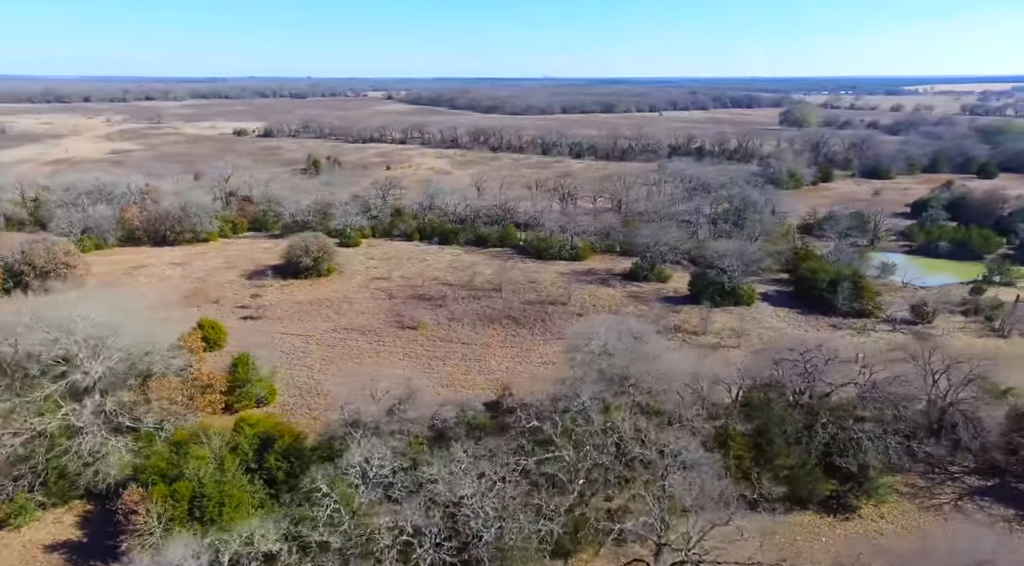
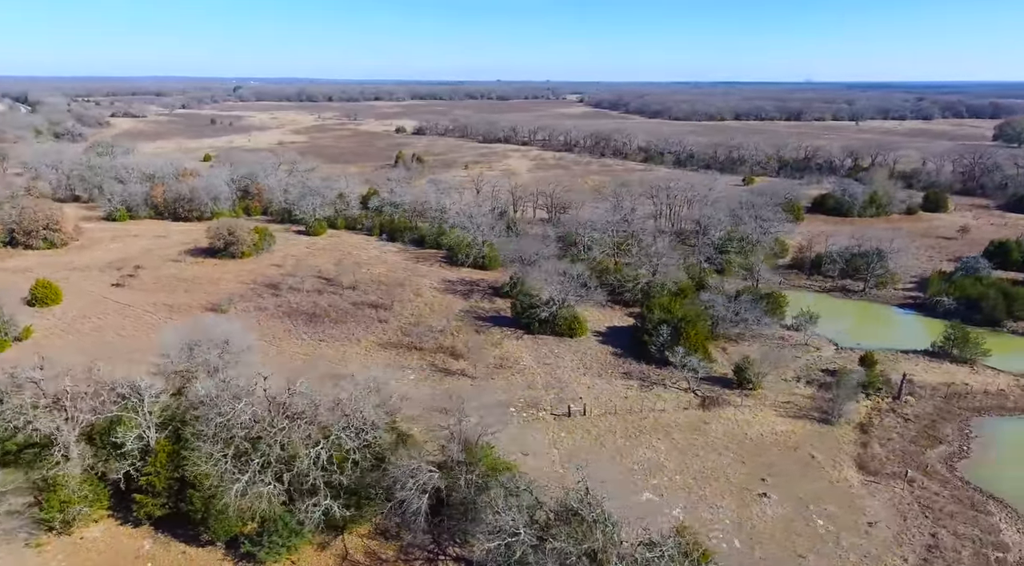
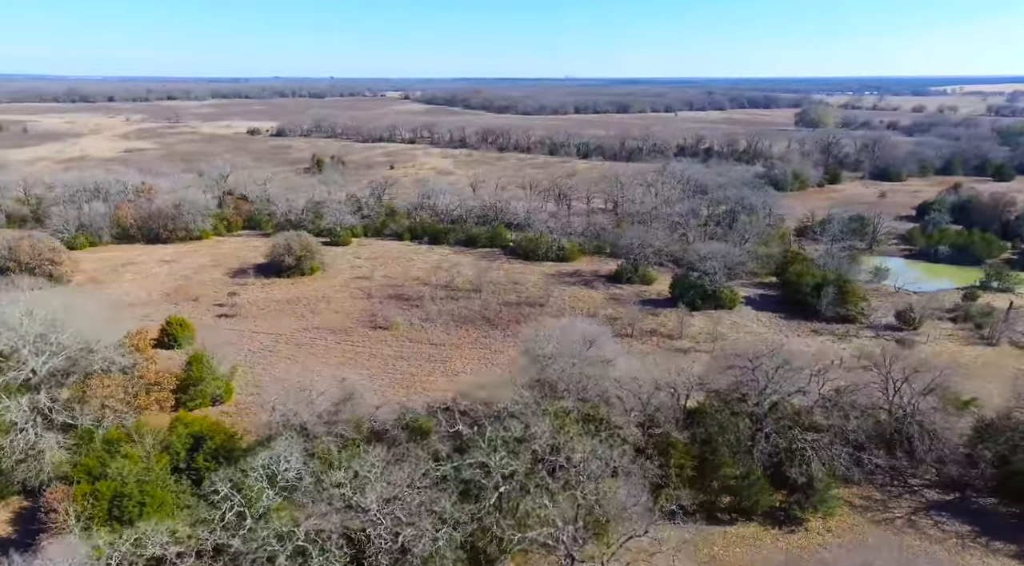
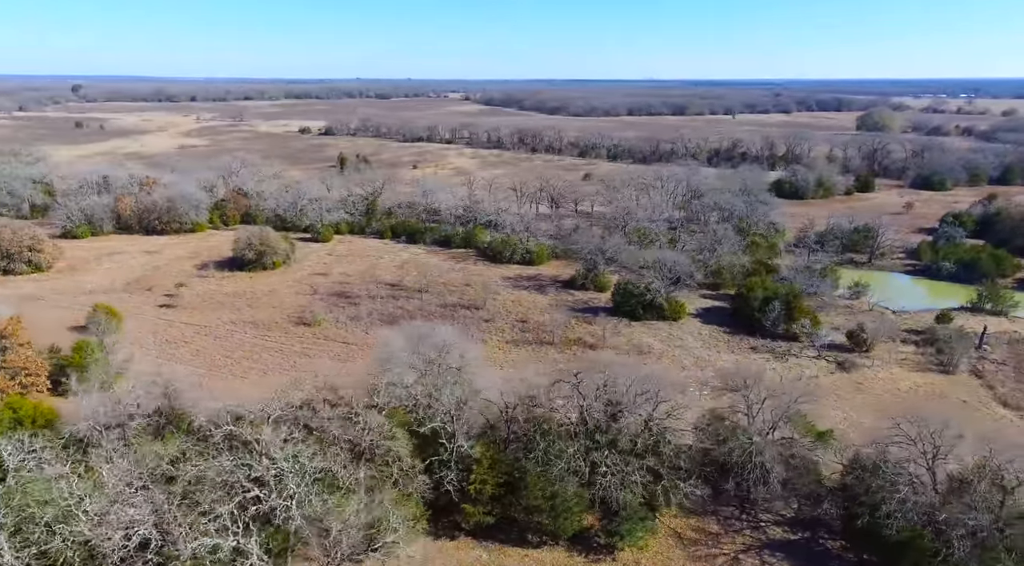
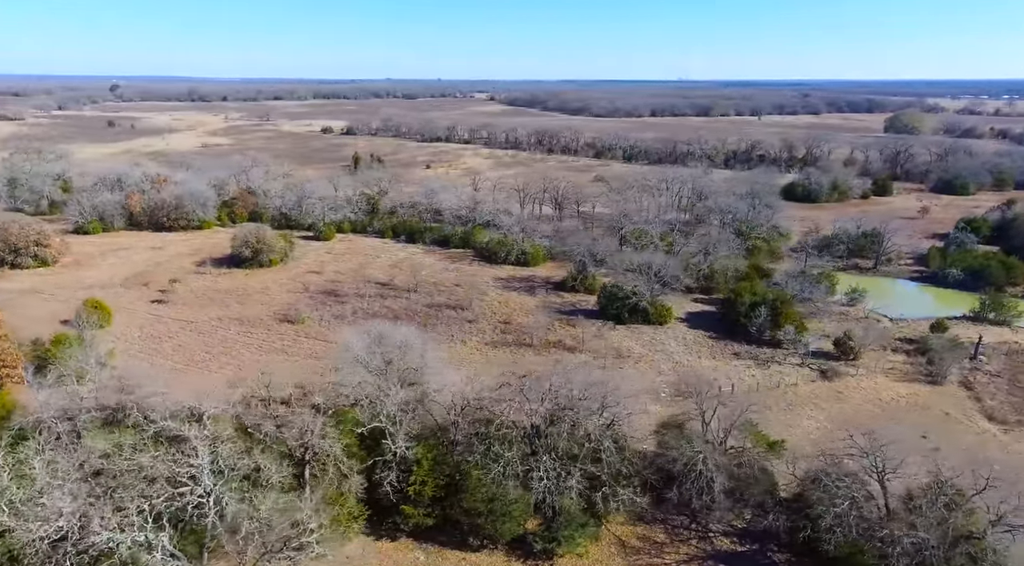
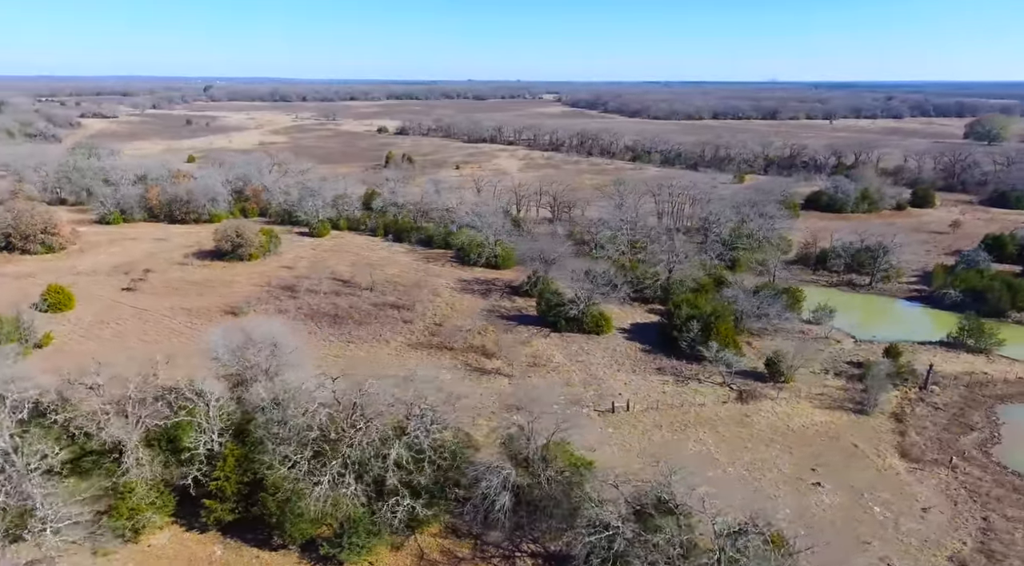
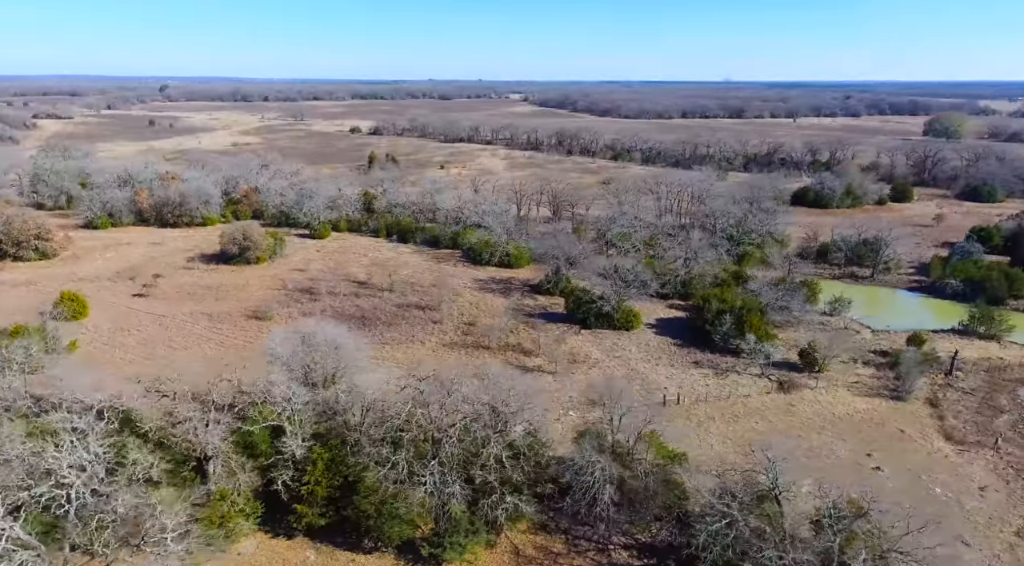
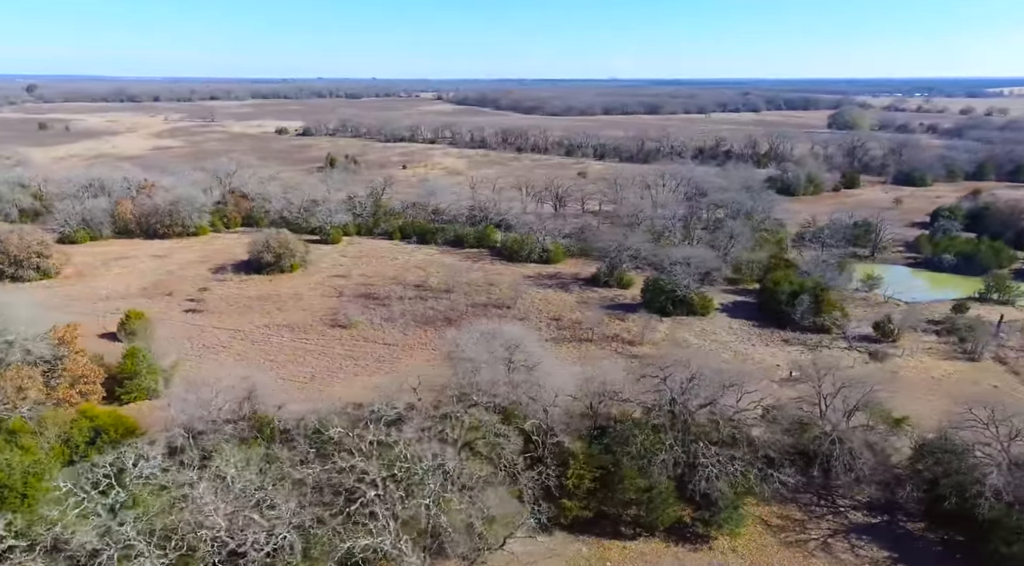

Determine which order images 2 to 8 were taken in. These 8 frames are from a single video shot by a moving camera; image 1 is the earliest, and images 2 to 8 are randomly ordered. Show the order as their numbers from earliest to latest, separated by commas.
3, 8, 4, 5, 7, 6, 2
